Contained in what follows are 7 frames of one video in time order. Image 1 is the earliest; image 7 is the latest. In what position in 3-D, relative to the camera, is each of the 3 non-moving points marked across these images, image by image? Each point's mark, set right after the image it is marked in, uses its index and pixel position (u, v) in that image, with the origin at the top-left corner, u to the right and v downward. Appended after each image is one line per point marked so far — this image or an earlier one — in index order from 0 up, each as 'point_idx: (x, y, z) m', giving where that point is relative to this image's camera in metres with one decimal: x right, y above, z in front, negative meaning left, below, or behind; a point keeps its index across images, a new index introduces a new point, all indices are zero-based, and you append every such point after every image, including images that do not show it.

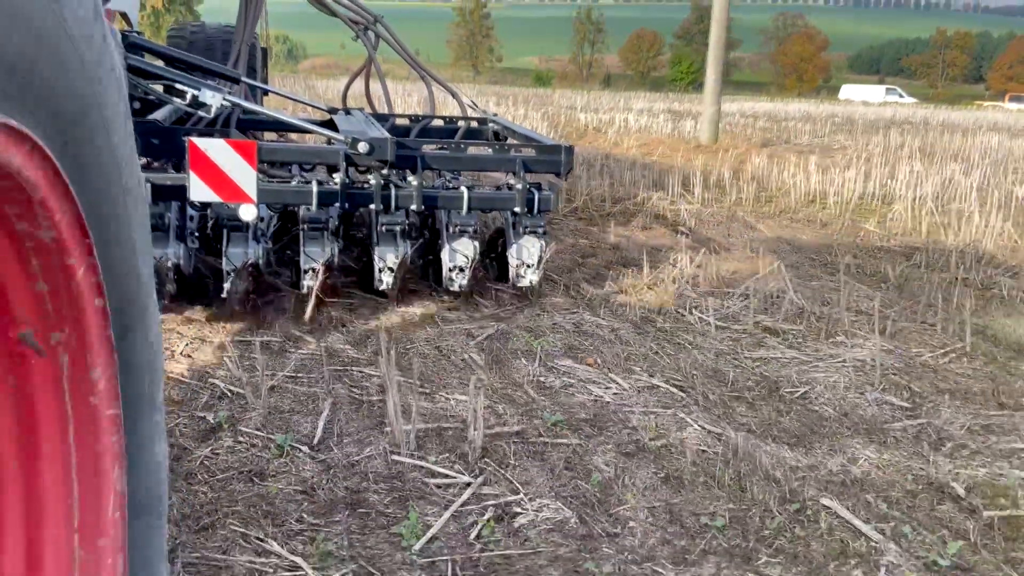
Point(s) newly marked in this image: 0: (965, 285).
0: (+2.3, 0.0, +5.1) m
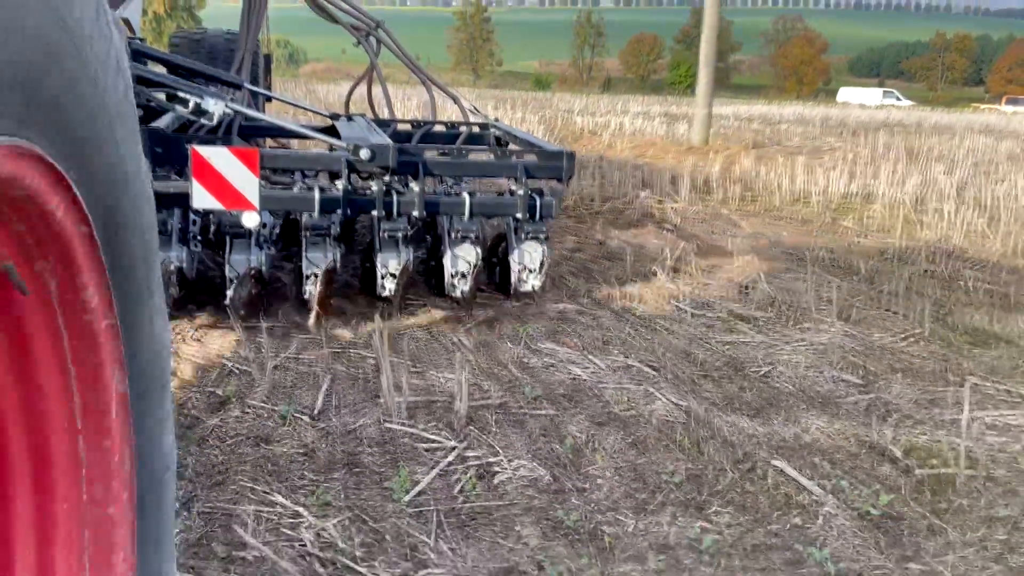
0: (+2.3, +0.1, +5.4) m
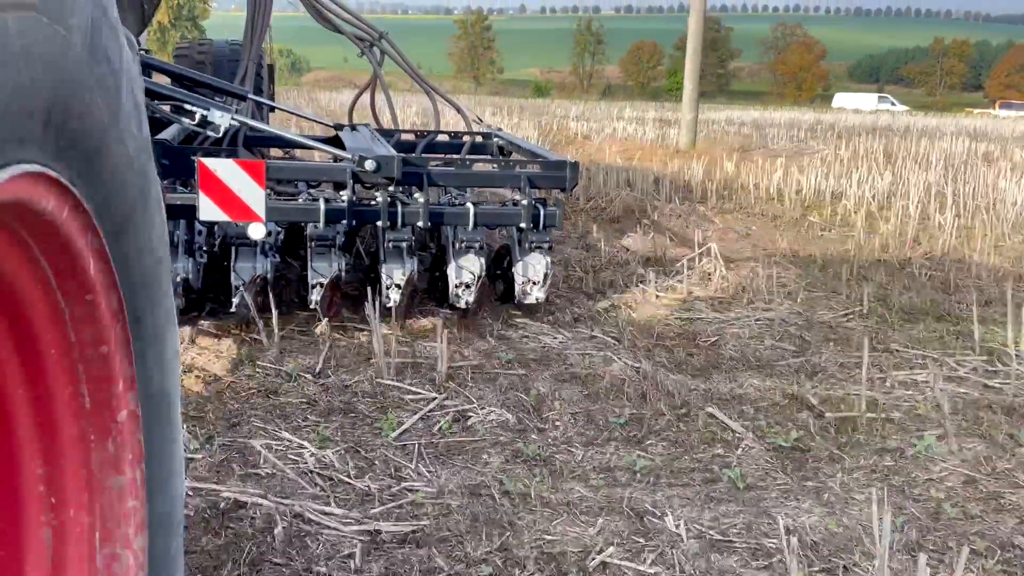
0: (+2.2, +0.1, +5.9) m
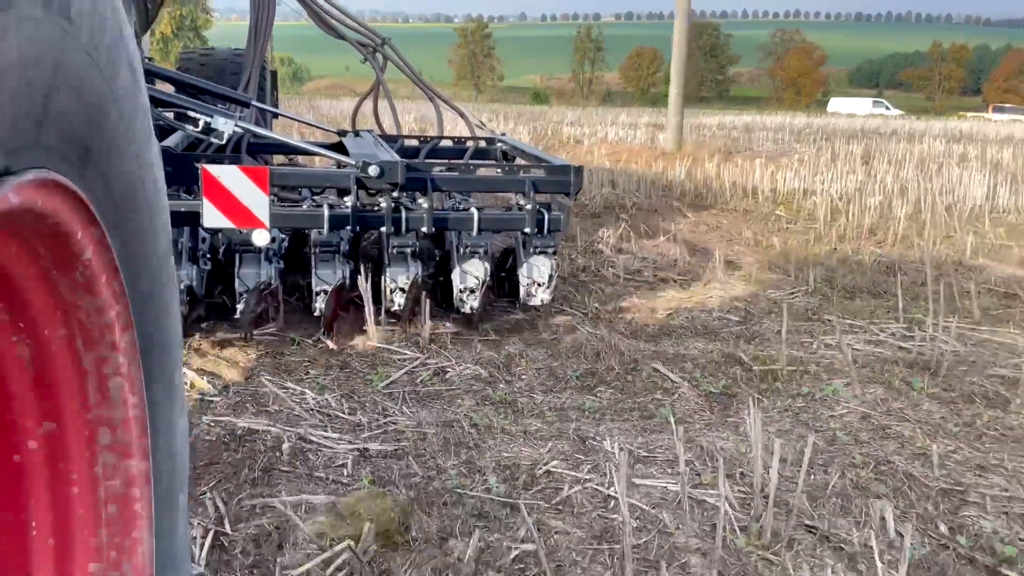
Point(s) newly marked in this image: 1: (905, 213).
0: (+2.1, +0.2, +6.4) m
1: (+3.1, +0.6, +7.9) m
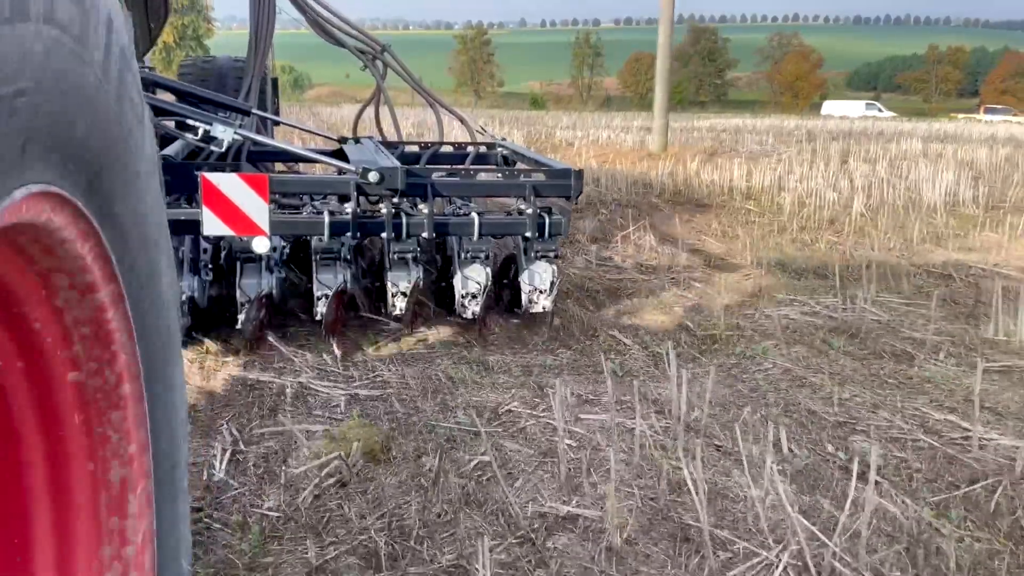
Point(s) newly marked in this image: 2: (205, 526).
0: (+2.0, +0.3, +7.0) m
1: (+3.0, +0.7, +8.4) m
2: (-0.8, -0.6, +2.4) m
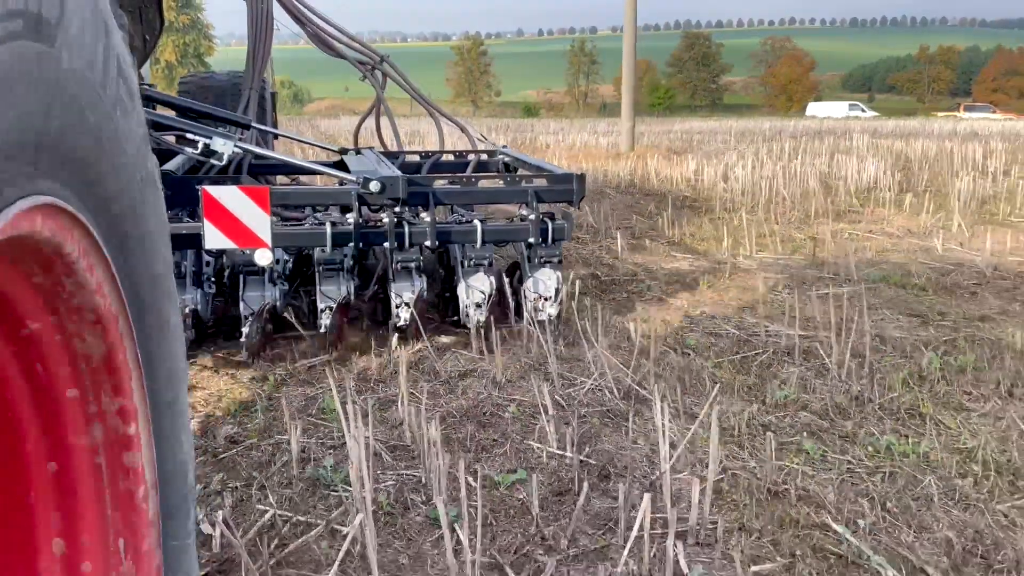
0: (+1.7, +0.6, +8.3) m
1: (+2.7, +1.0, +9.8) m
2: (-1.0, -0.4, +3.8) m
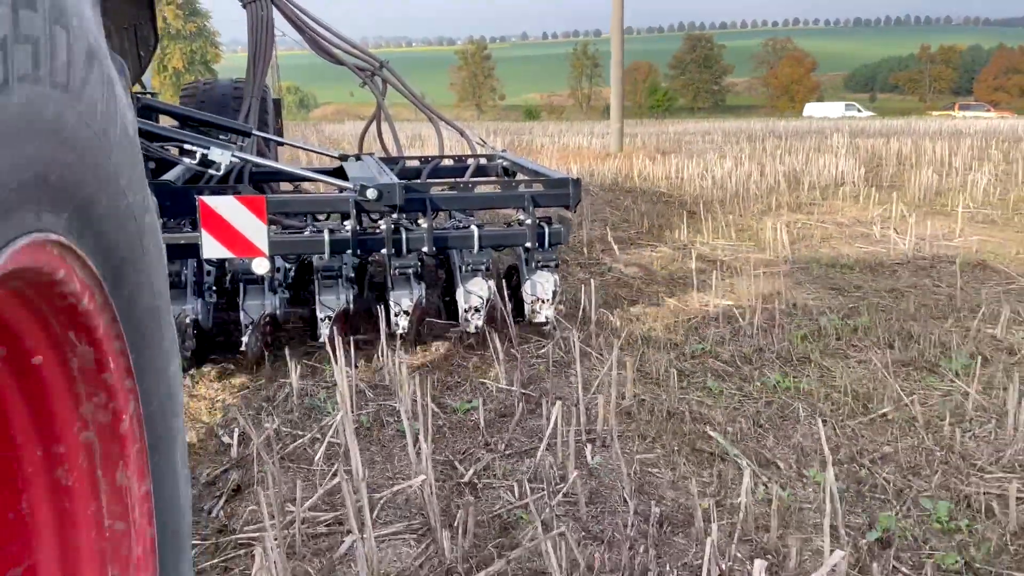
0: (+1.6, +0.7, +9.0) m
1: (+2.6, +1.1, +10.5) m
2: (-1.2, -0.2, +4.5) m
